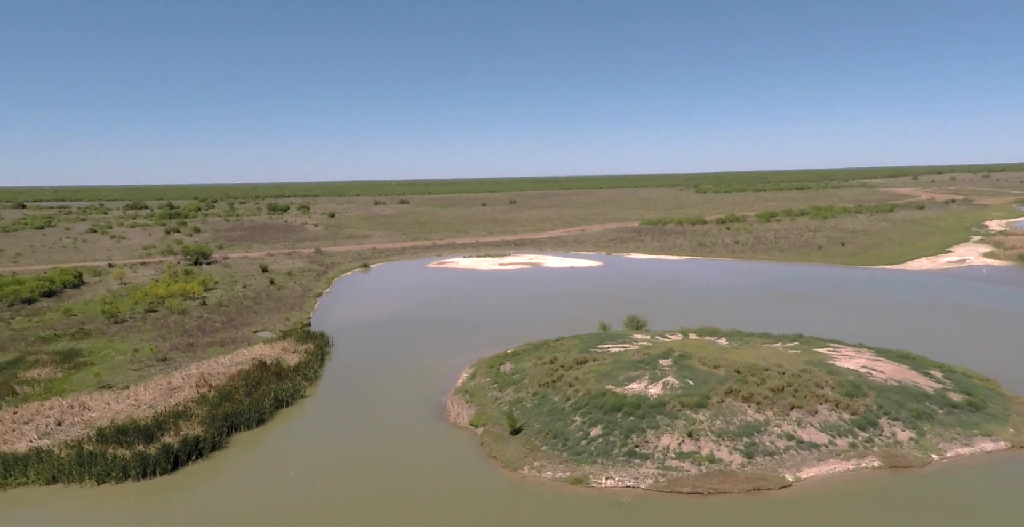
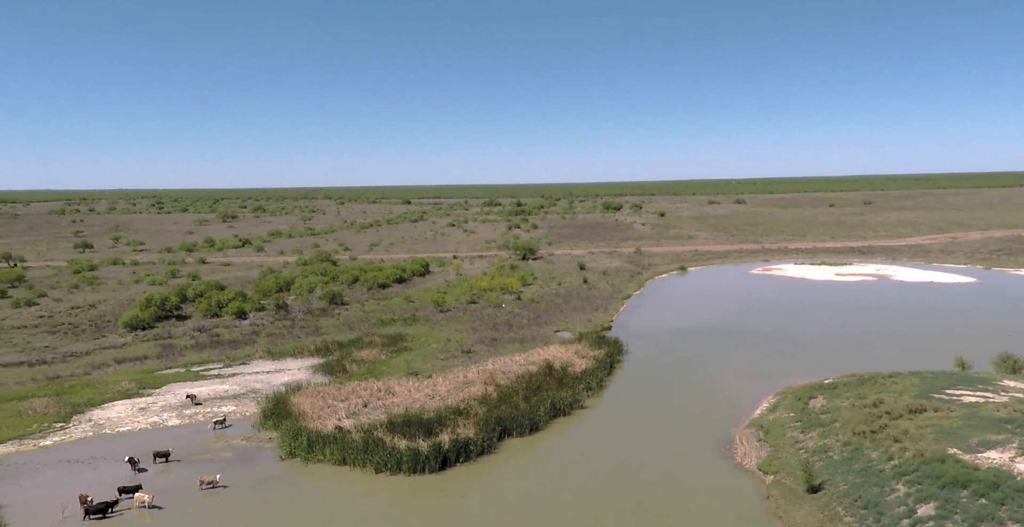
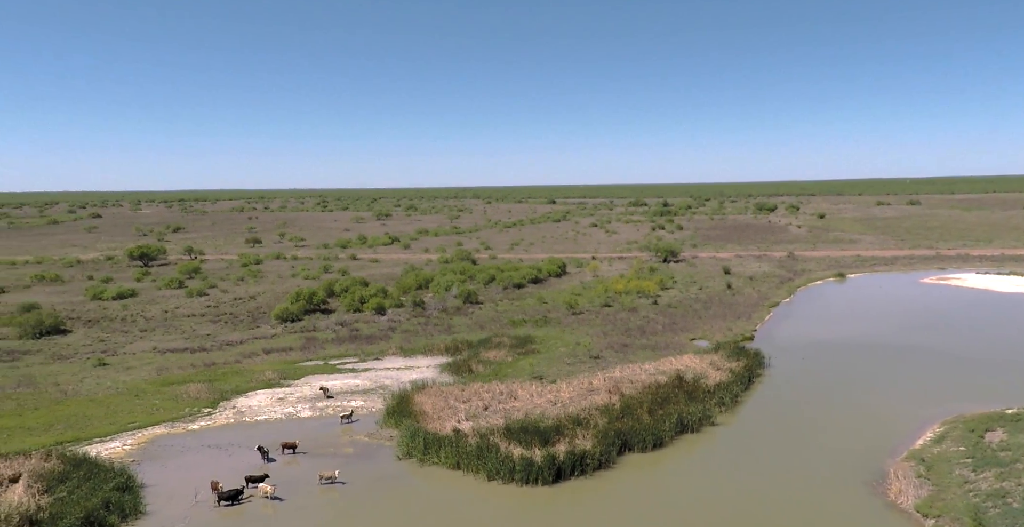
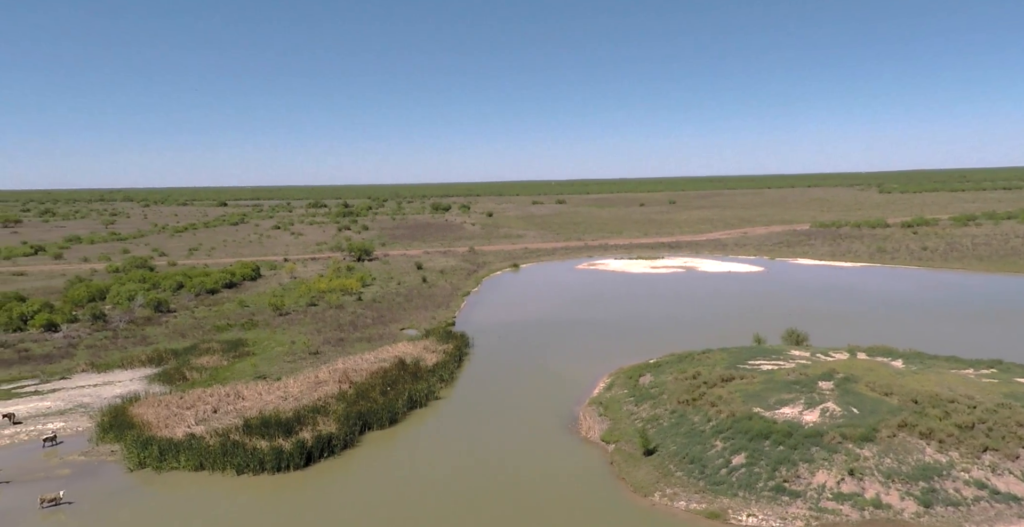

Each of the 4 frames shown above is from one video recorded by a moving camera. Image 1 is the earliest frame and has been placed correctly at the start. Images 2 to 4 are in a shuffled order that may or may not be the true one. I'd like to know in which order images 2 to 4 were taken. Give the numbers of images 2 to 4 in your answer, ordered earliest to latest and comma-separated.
4, 2, 3
